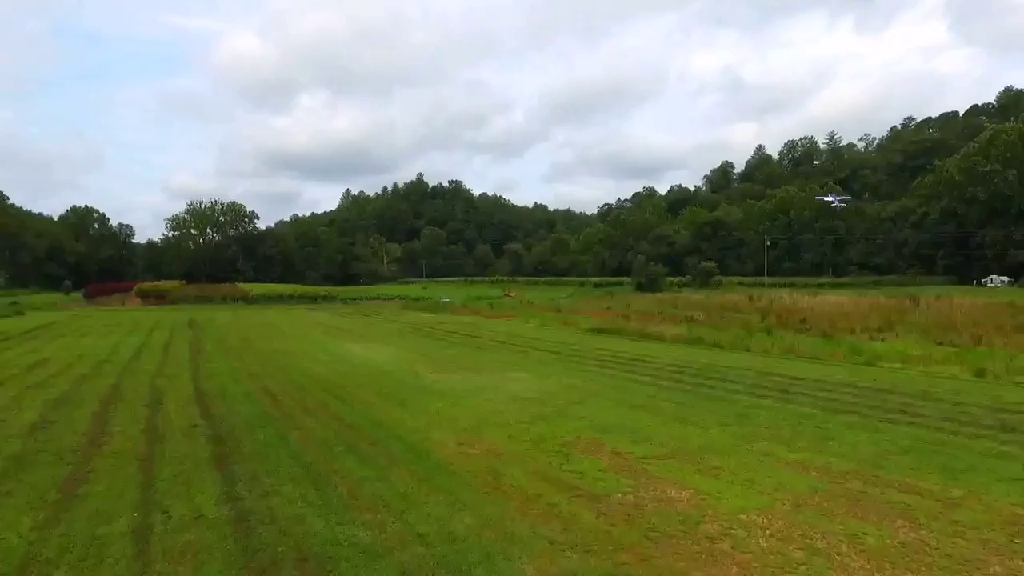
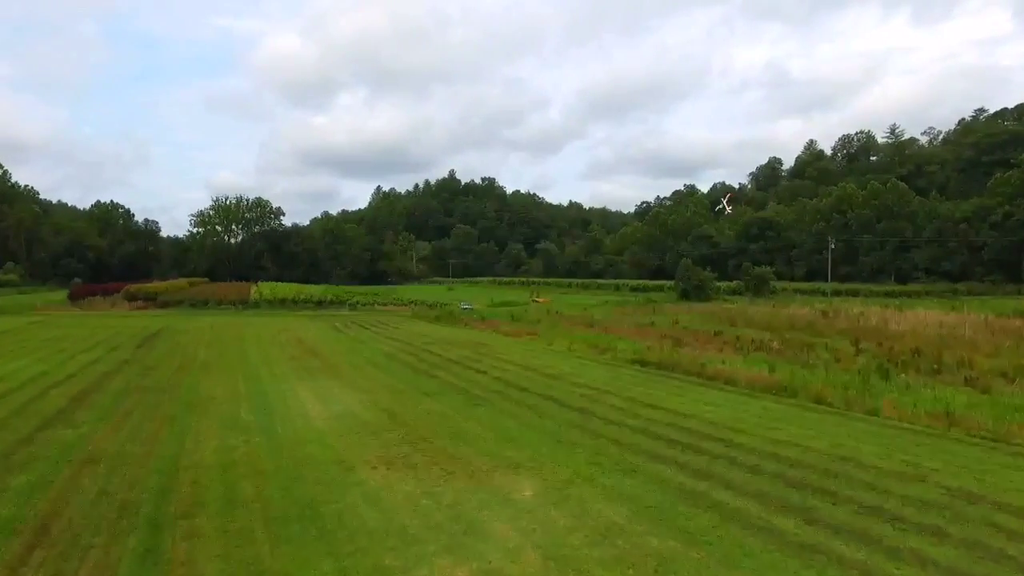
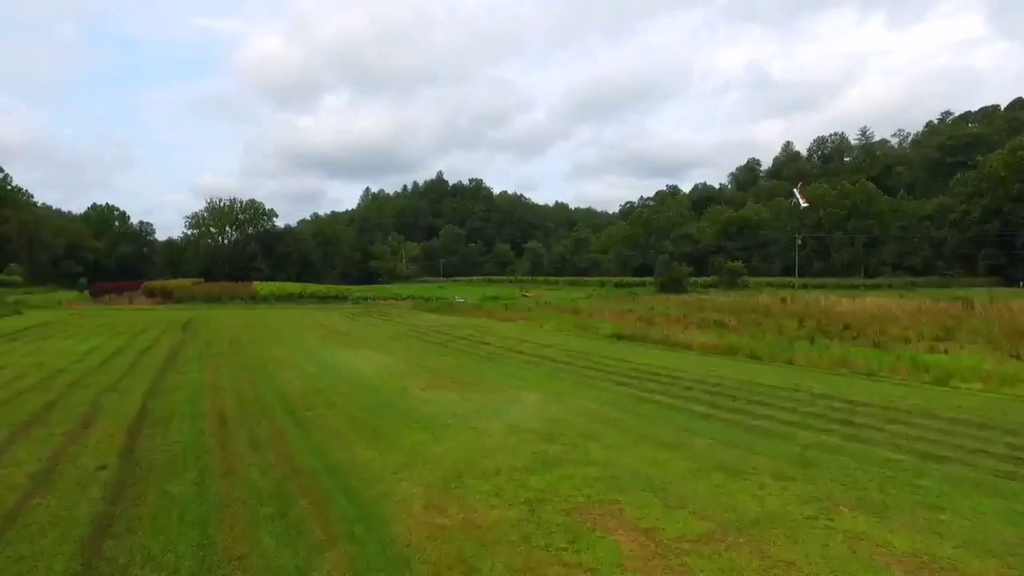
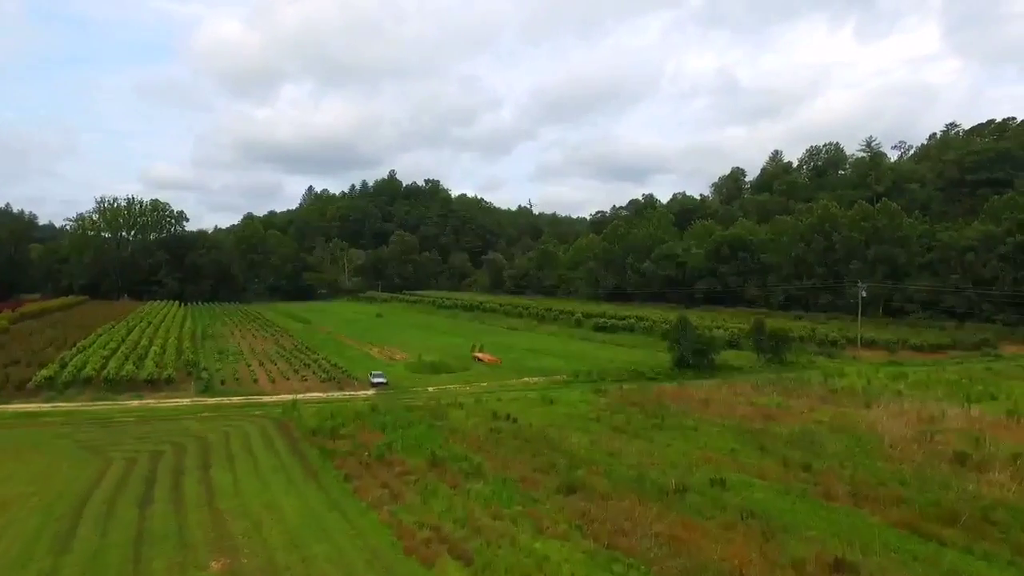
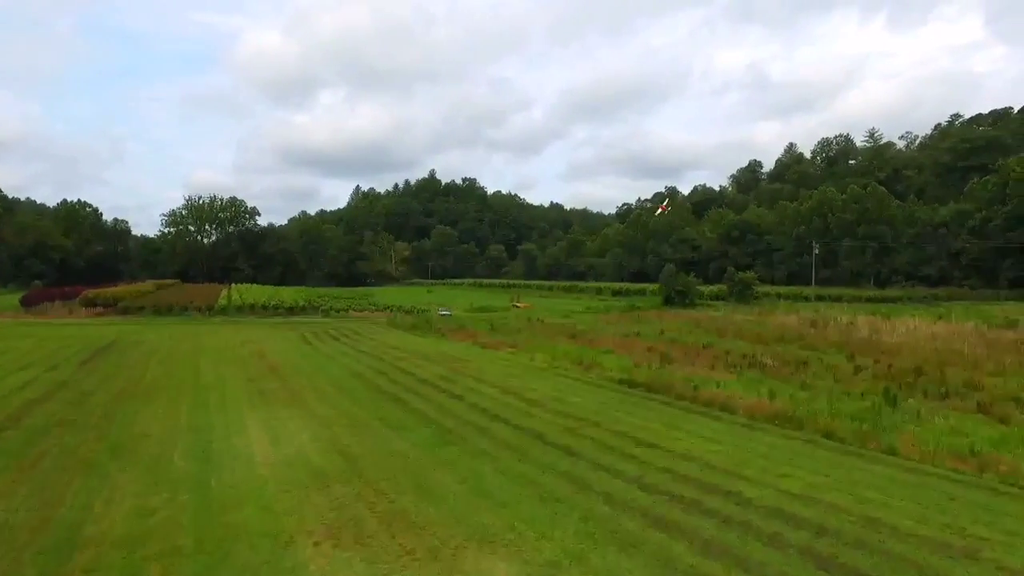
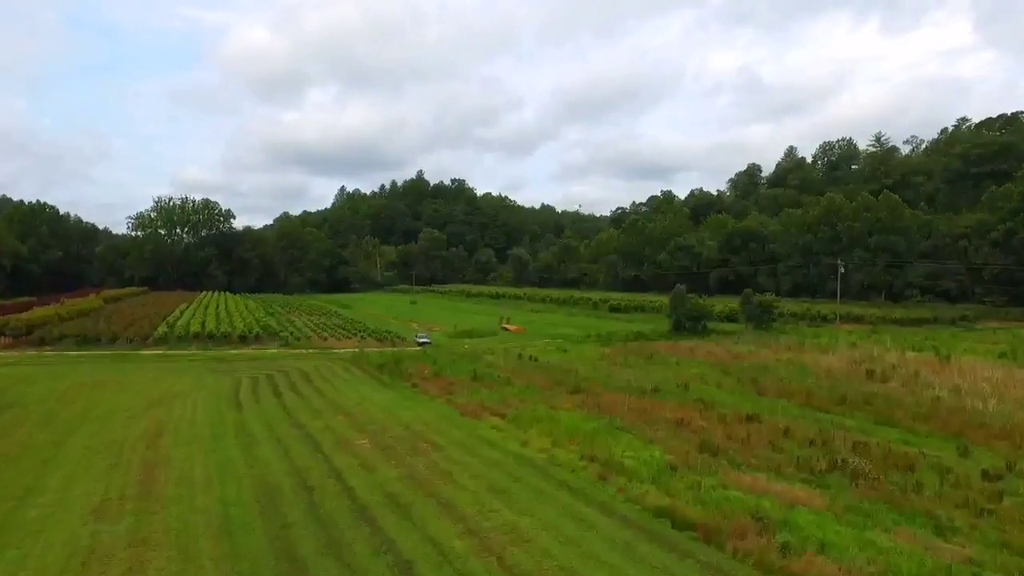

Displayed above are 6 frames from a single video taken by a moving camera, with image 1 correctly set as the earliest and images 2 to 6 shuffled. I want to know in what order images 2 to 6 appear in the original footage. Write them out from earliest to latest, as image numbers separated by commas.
3, 2, 5, 6, 4
